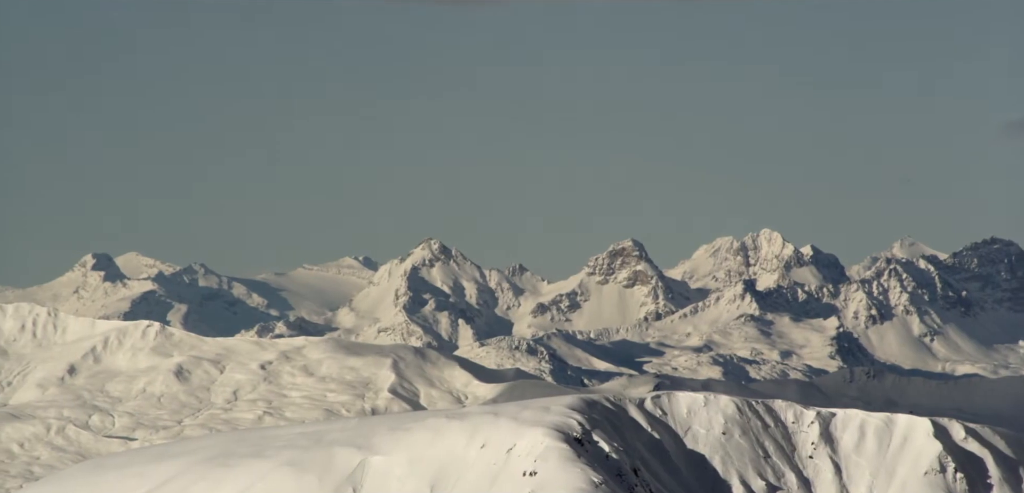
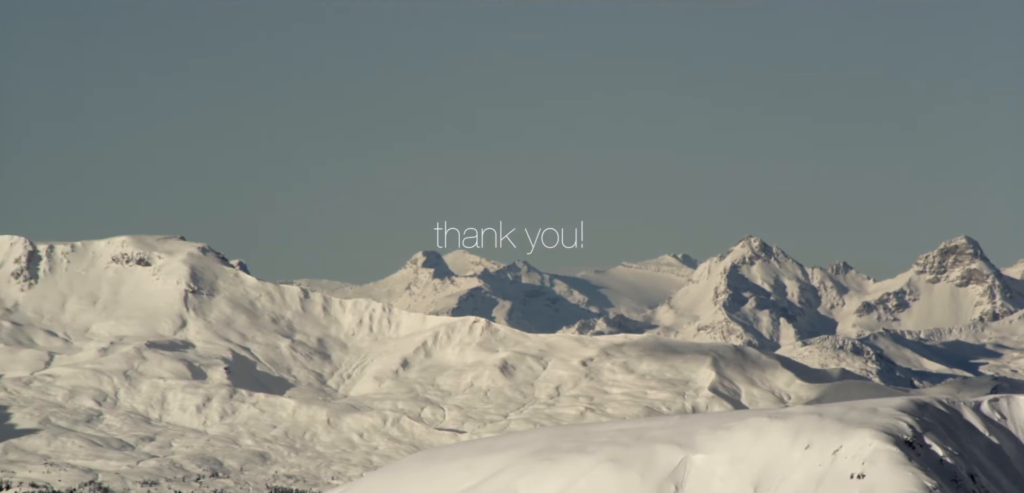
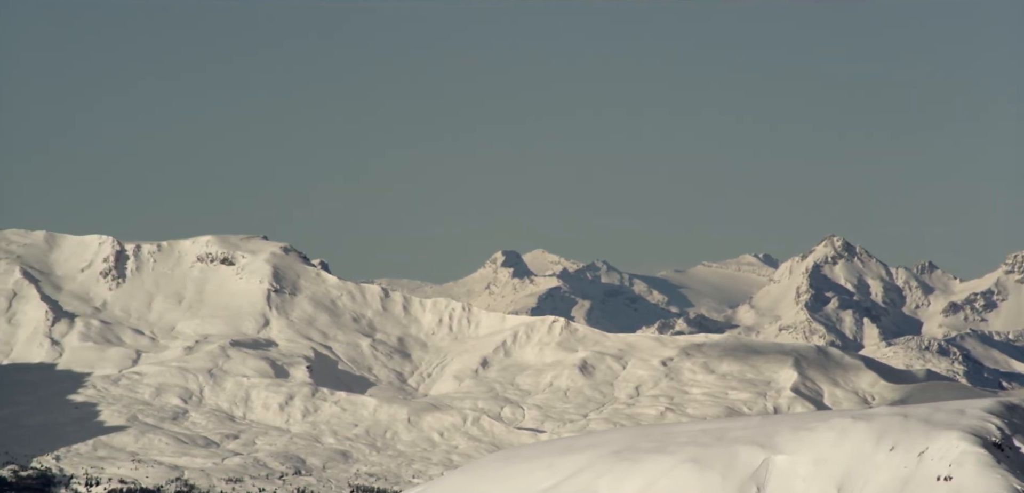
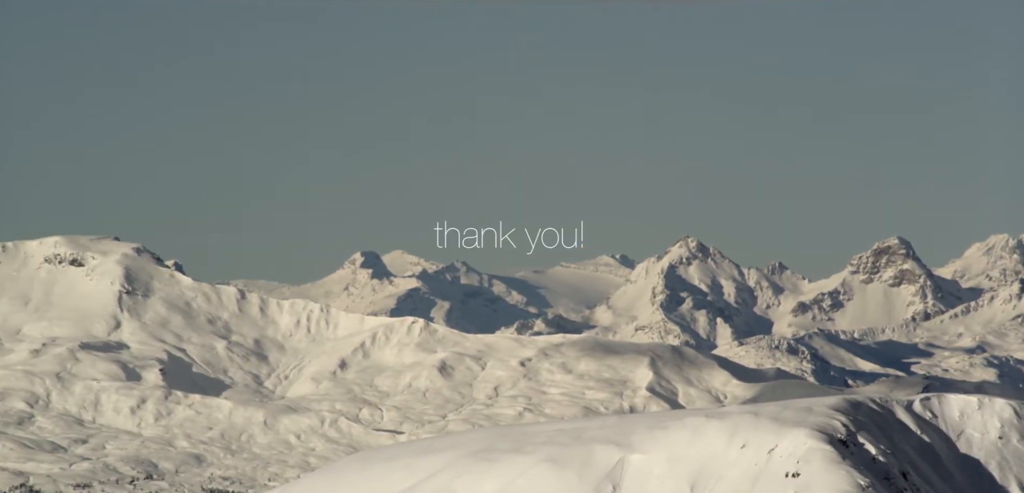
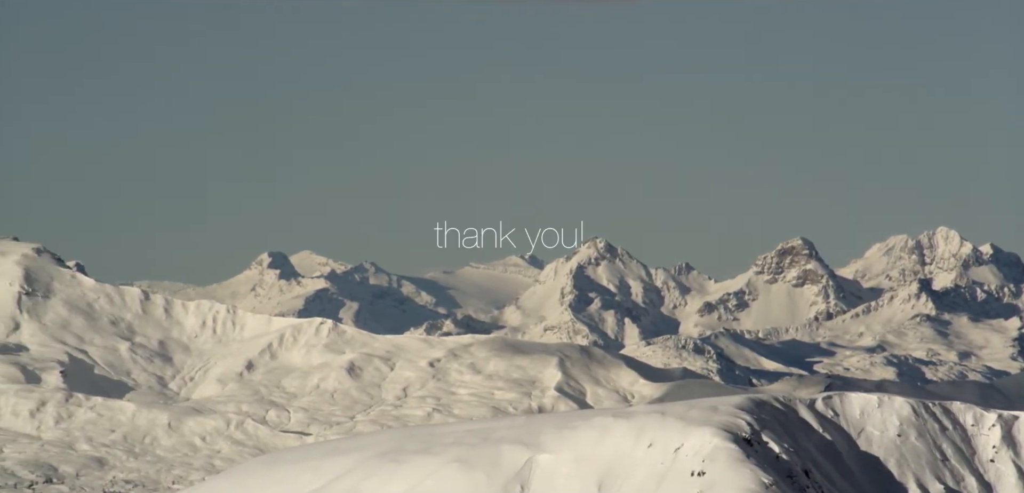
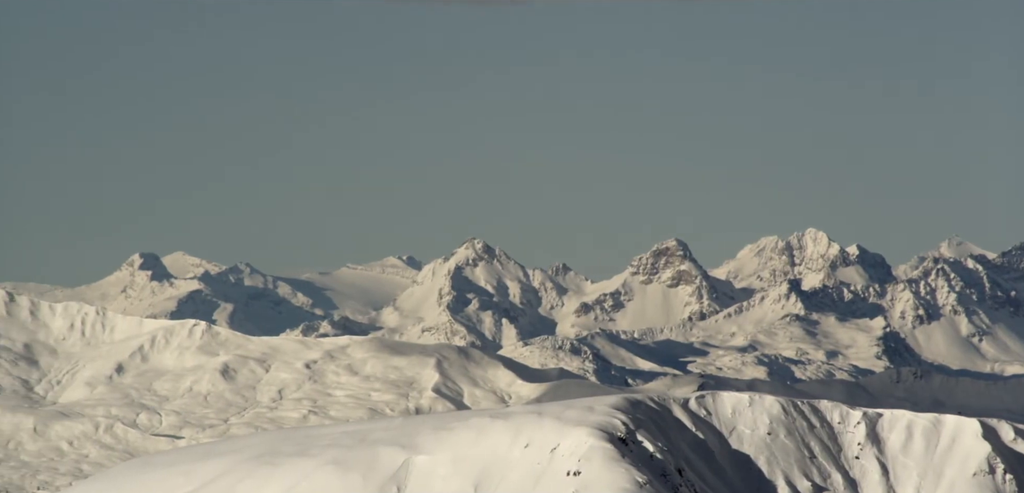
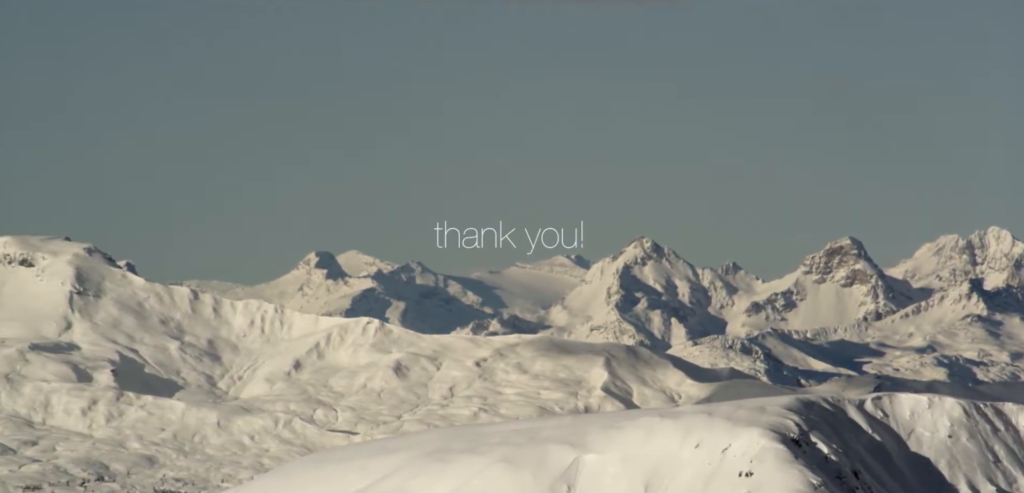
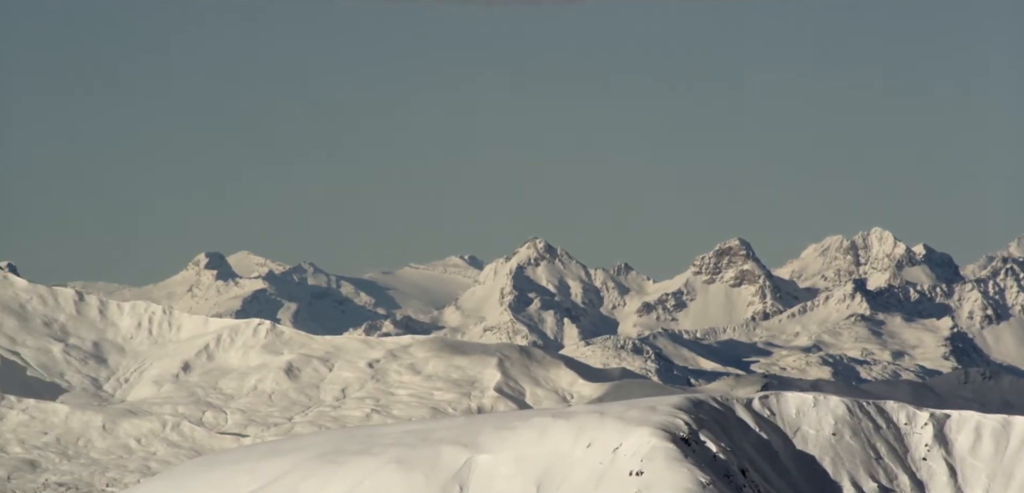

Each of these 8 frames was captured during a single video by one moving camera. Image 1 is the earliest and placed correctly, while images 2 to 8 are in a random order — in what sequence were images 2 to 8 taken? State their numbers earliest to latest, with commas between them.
6, 8, 5, 7, 4, 2, 3
